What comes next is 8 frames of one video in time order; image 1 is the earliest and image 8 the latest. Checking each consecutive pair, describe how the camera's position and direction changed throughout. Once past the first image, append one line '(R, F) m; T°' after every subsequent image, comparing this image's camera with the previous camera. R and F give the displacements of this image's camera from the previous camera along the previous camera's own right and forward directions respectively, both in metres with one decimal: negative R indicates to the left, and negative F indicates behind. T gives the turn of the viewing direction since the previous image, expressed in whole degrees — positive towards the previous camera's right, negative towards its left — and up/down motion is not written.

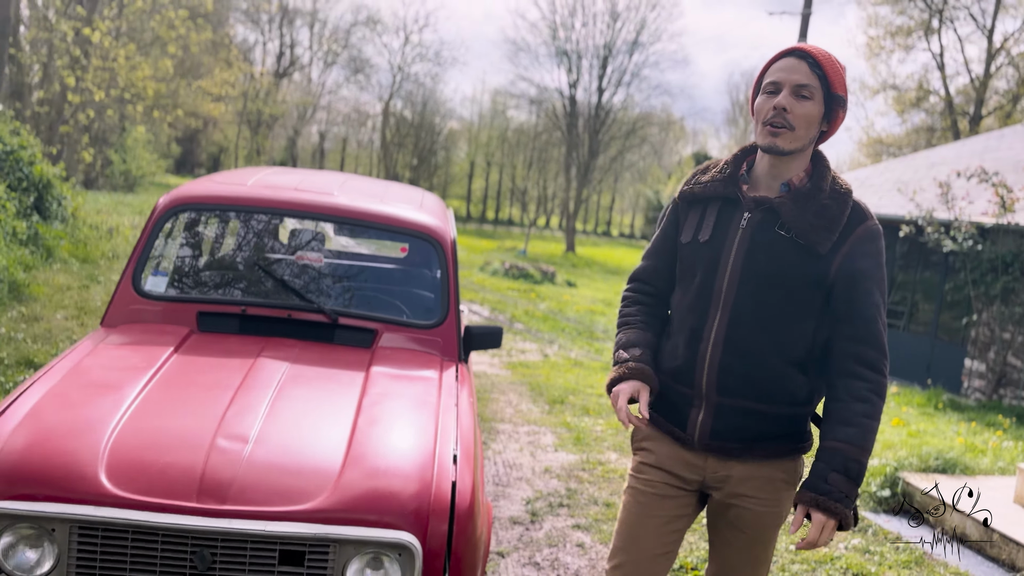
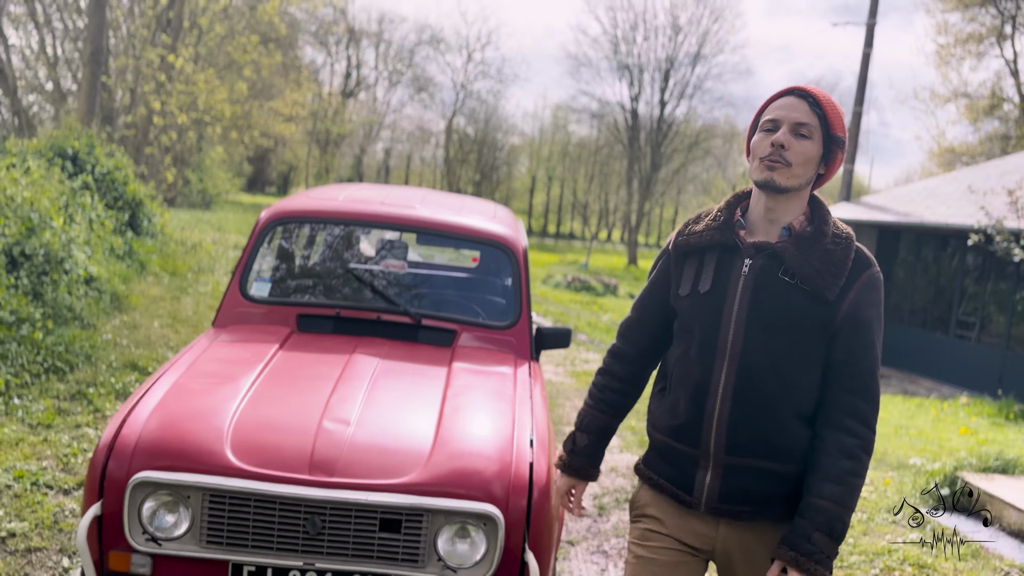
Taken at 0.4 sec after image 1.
(0.0, -0.3) m; -5°
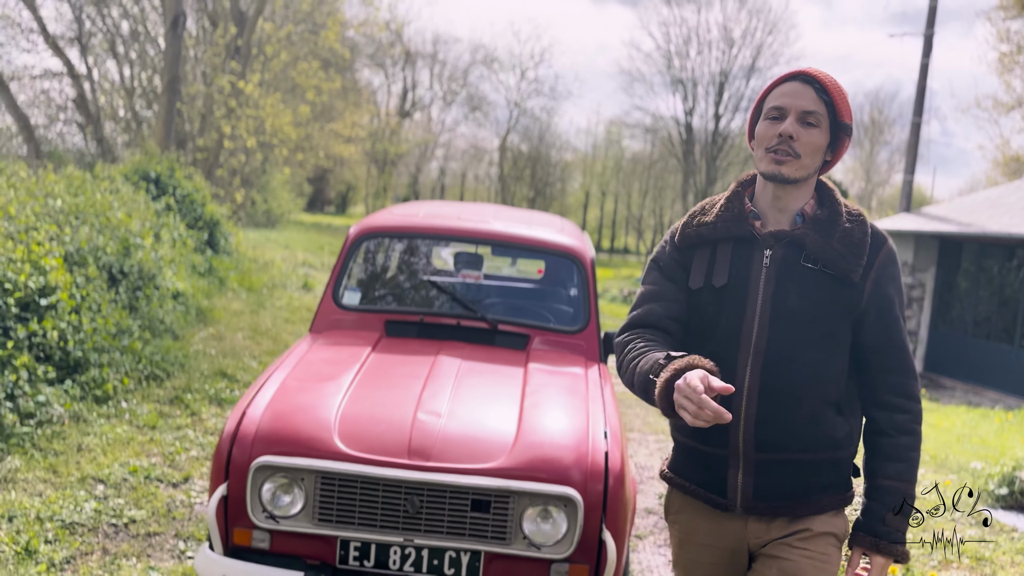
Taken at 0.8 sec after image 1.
(-0.1, -0.3) m; -4°
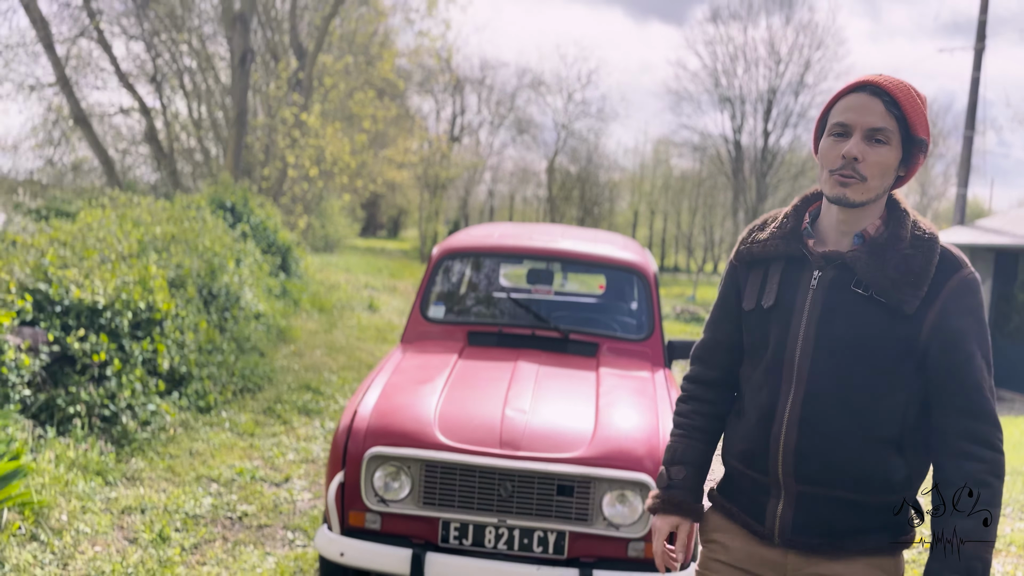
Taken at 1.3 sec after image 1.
(-0.1, -0.4) m; -4°
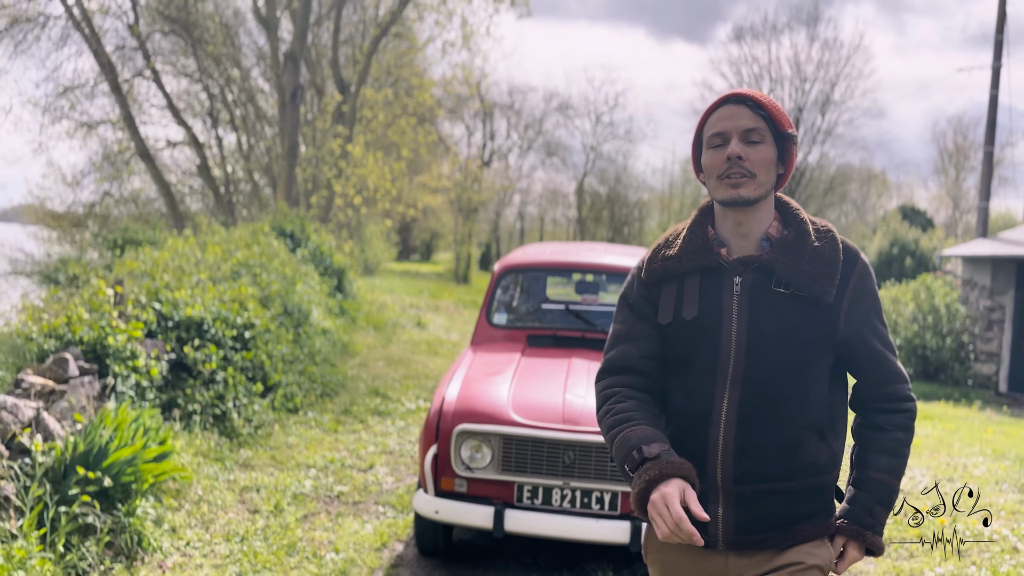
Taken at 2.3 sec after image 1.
(-0.2, -0.8) m; -2°
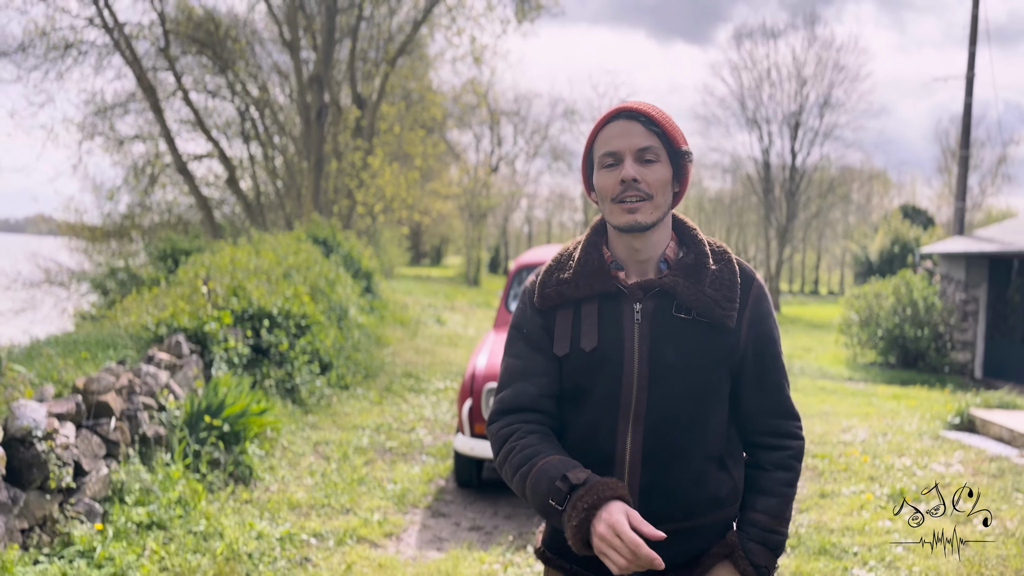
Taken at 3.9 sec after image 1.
(0.0, -1.4) m; -1°
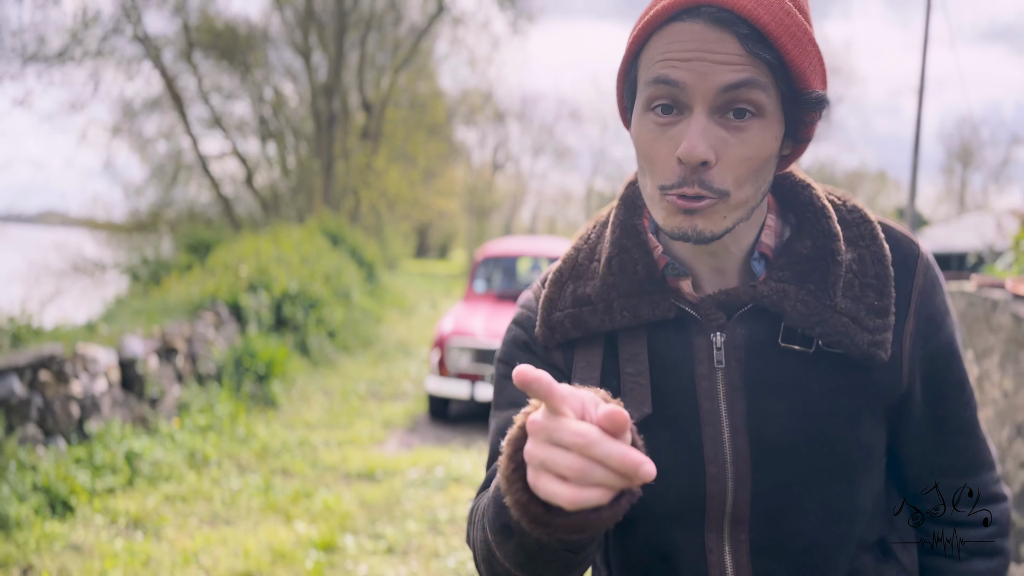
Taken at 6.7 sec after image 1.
(+0.5, -1.9) m; -1°
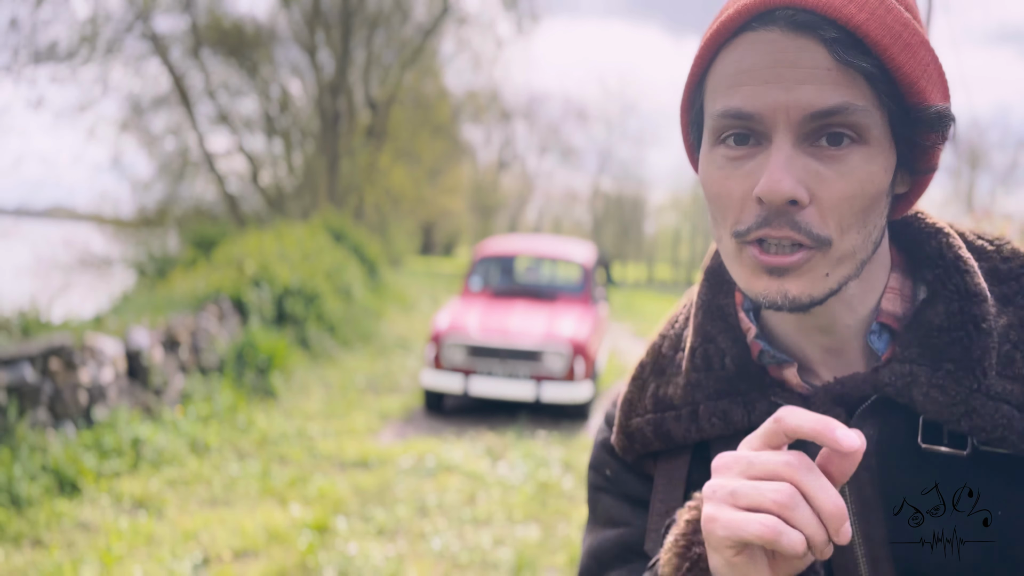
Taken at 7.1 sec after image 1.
(+0.1, -0.2) m; 0°
